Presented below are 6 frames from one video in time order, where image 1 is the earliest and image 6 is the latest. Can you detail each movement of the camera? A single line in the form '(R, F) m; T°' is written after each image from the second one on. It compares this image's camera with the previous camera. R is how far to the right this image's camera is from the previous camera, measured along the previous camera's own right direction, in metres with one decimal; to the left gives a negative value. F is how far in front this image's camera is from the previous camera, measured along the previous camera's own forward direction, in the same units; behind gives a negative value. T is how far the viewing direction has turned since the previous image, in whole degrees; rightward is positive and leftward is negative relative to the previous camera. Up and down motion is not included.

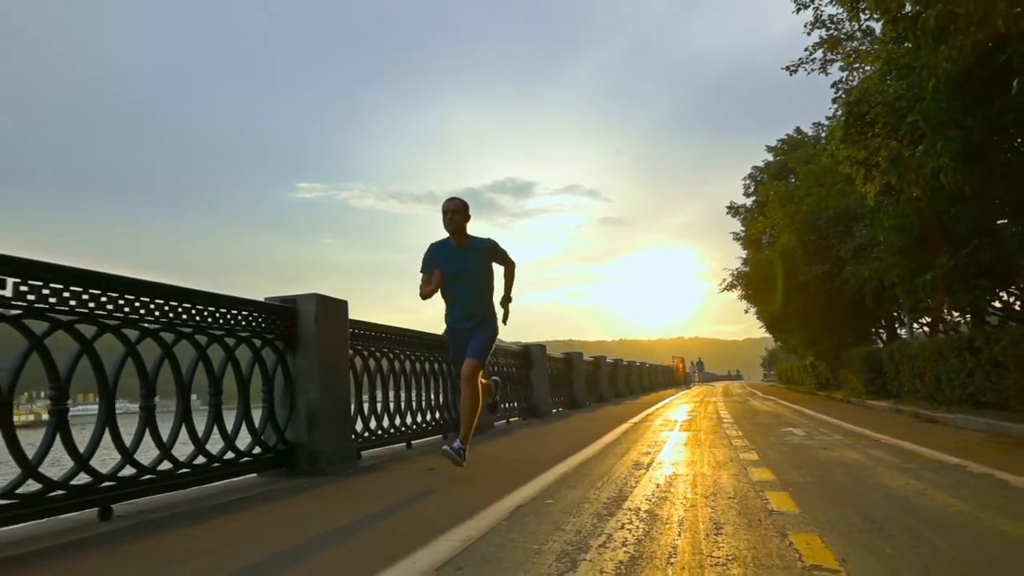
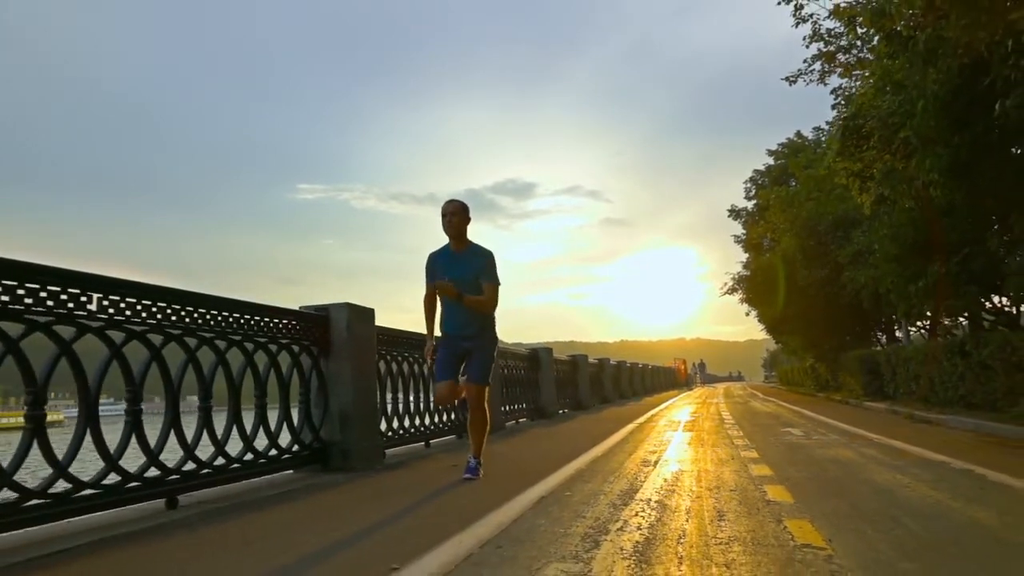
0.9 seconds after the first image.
(-0.1, -0.6) m; 0°
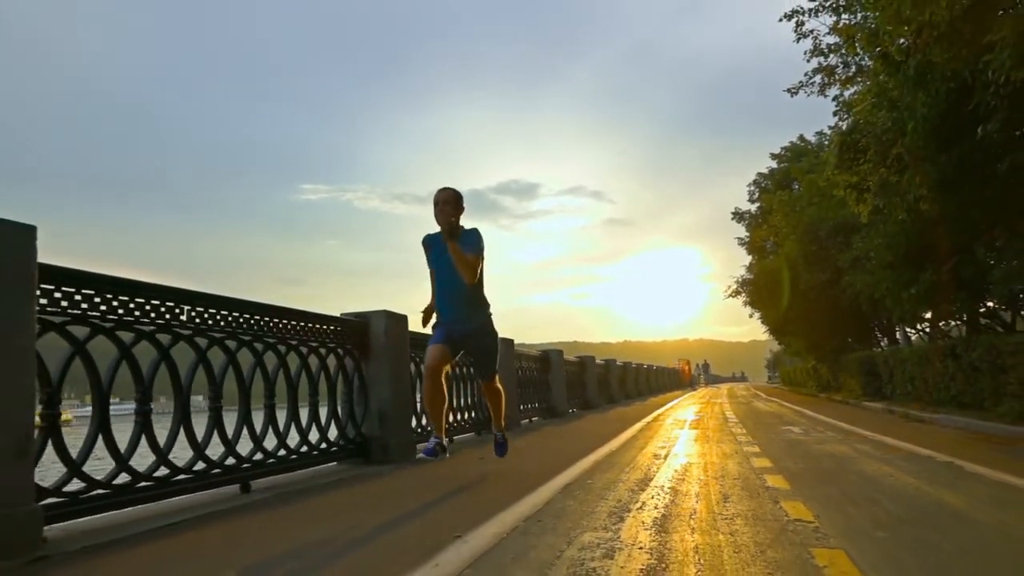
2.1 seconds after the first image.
(-0.2, -0.8) m; 0°
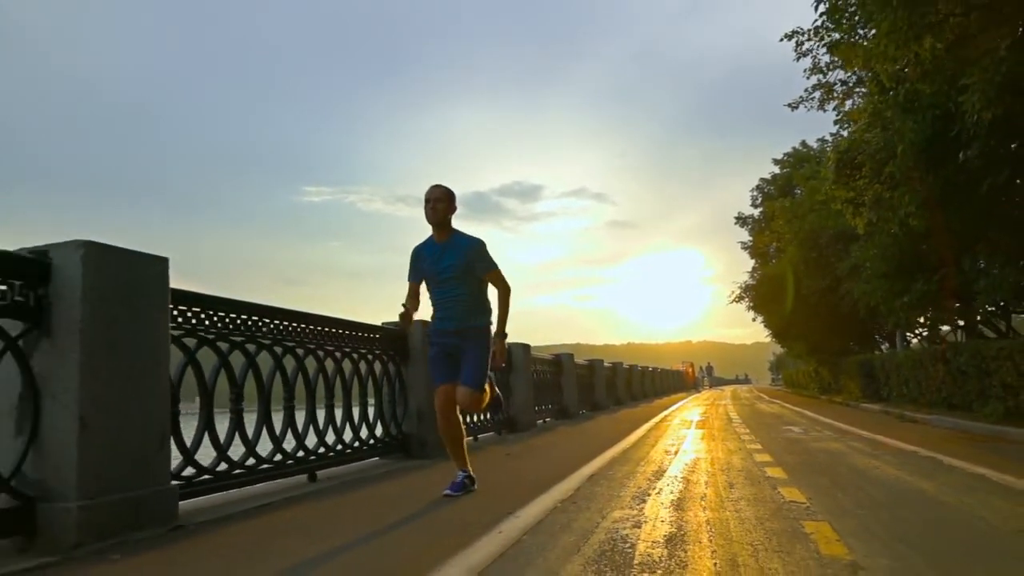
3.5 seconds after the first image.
(-0.2, -0.9) m; 0°
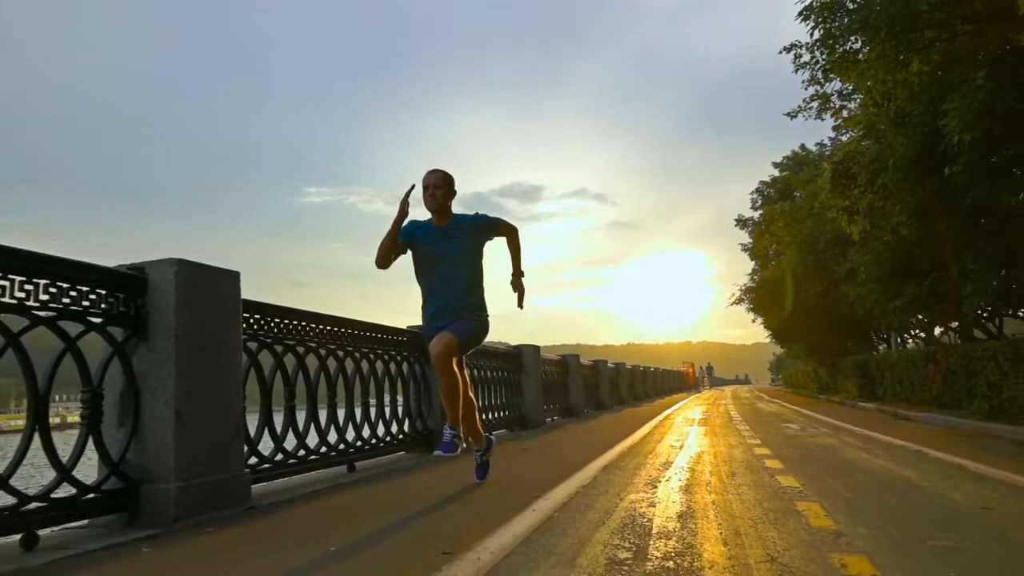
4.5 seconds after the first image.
(-0.2, -0.7) m; 0°
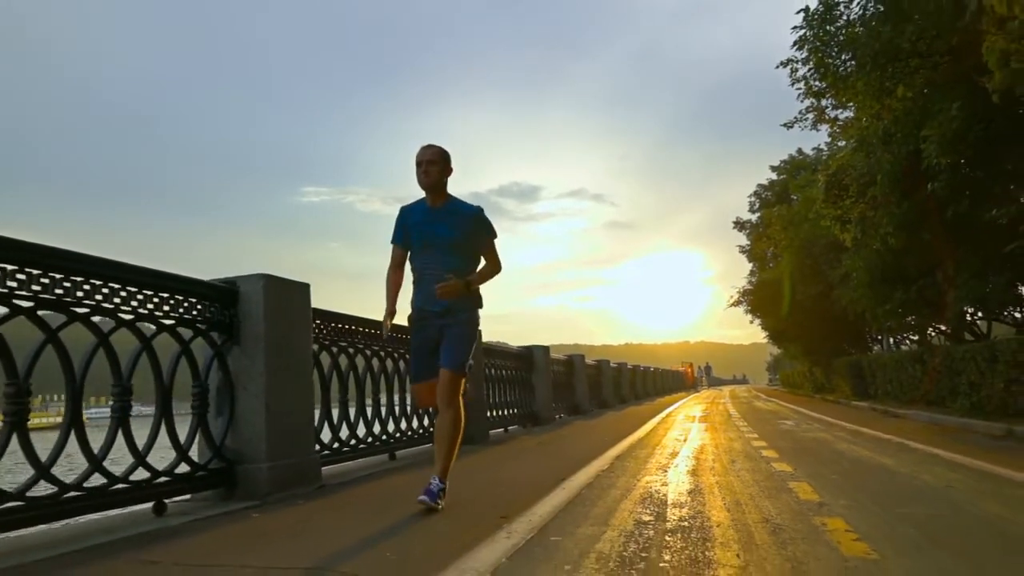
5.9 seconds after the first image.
(-0.3, -0.9) m; 0°
